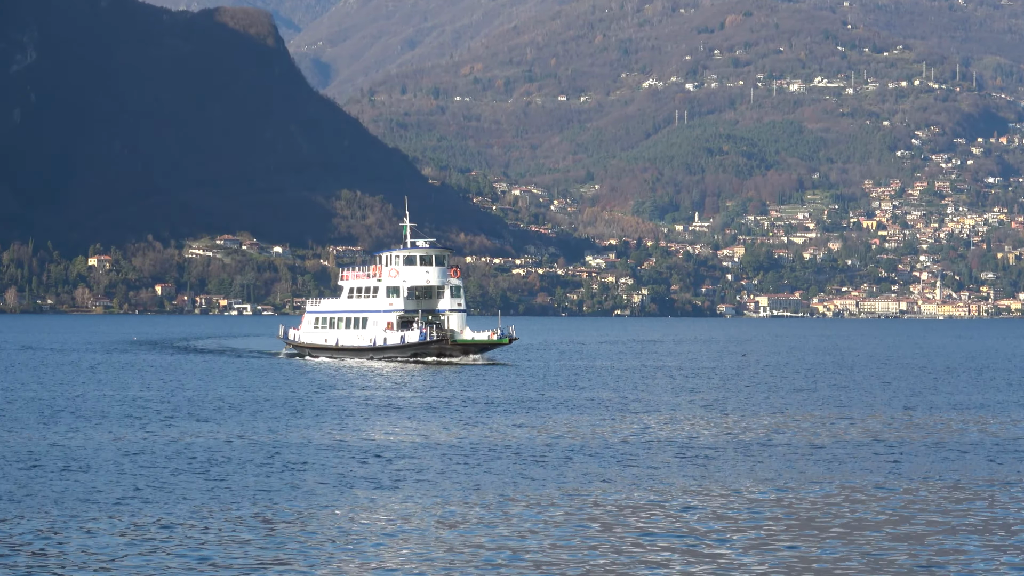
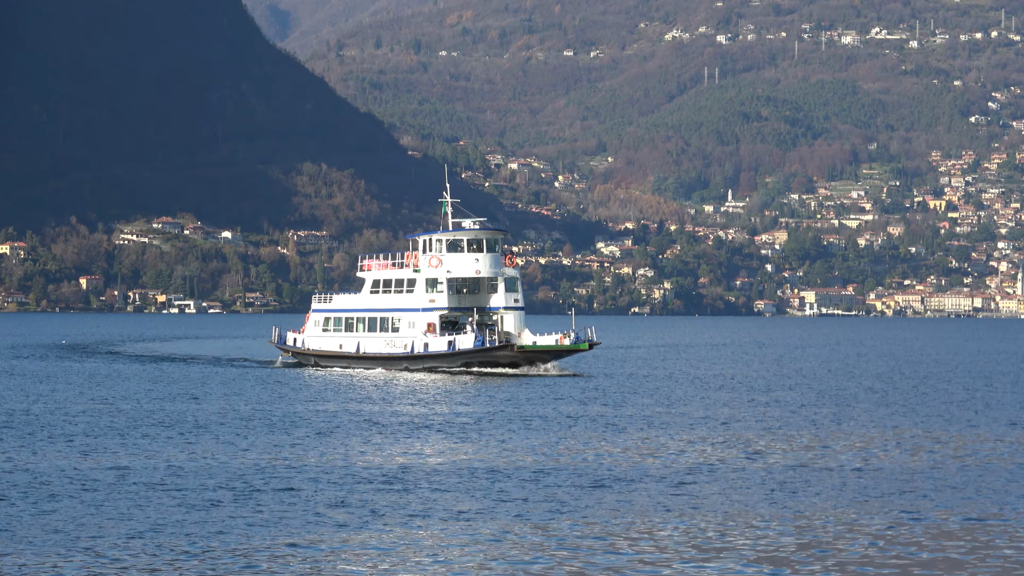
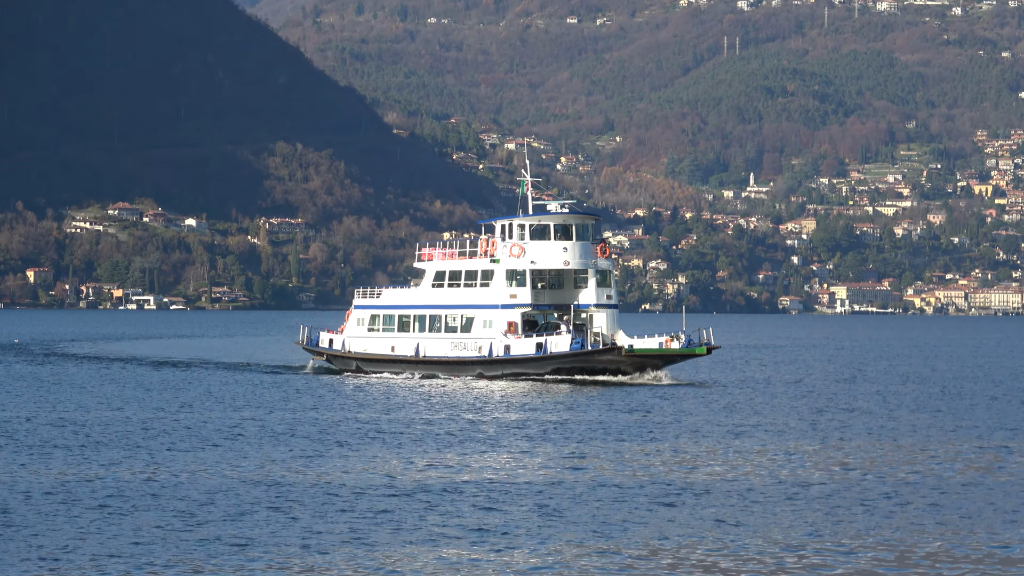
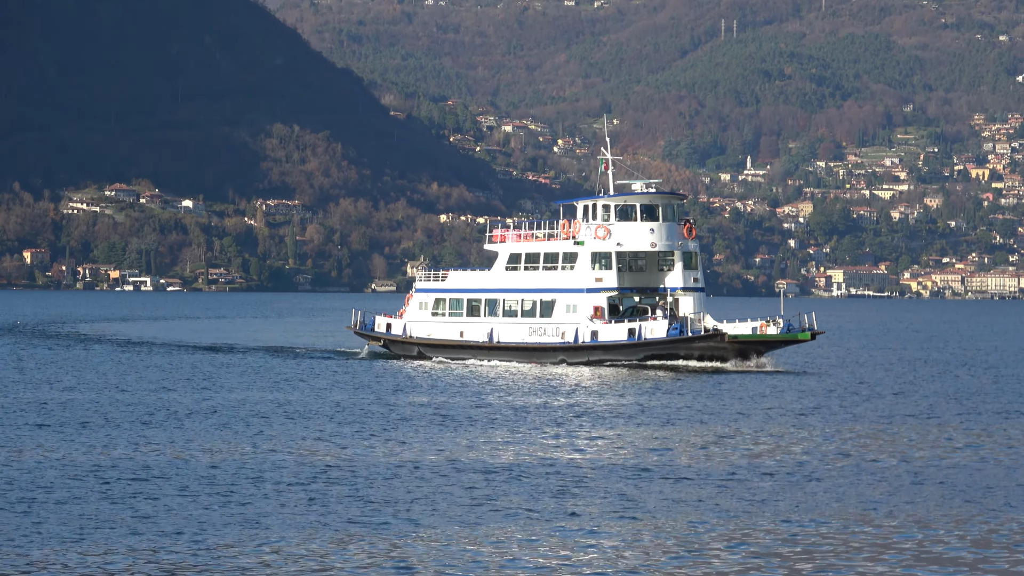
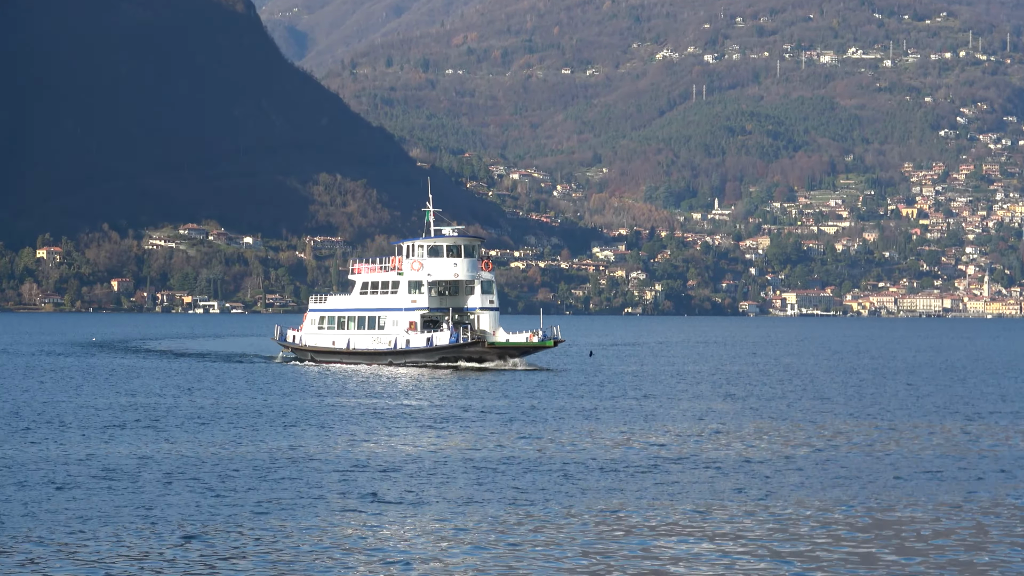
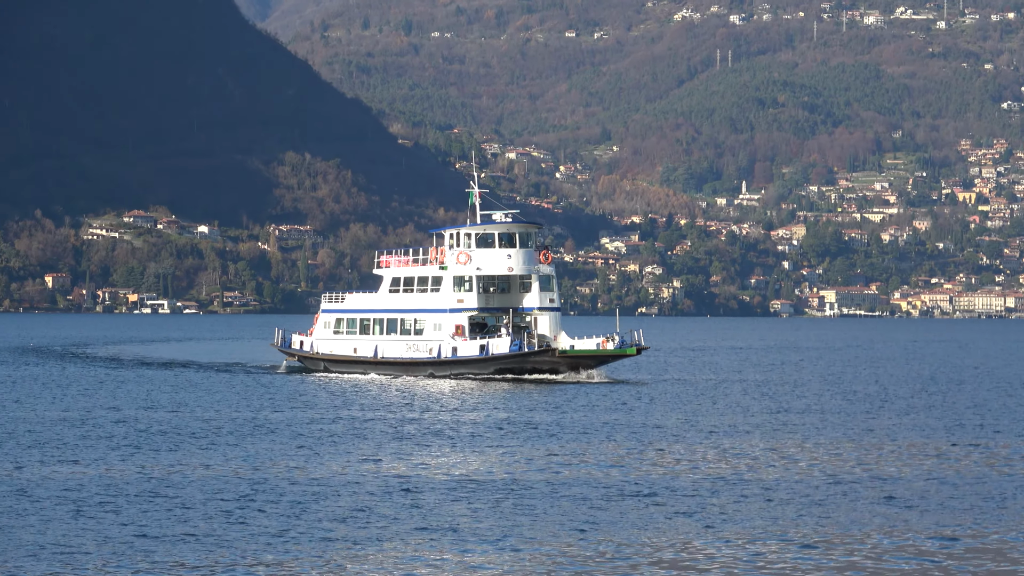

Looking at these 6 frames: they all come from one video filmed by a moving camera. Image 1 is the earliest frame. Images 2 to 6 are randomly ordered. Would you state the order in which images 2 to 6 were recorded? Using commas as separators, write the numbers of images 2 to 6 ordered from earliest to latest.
5, 2, 6, 3, 4
